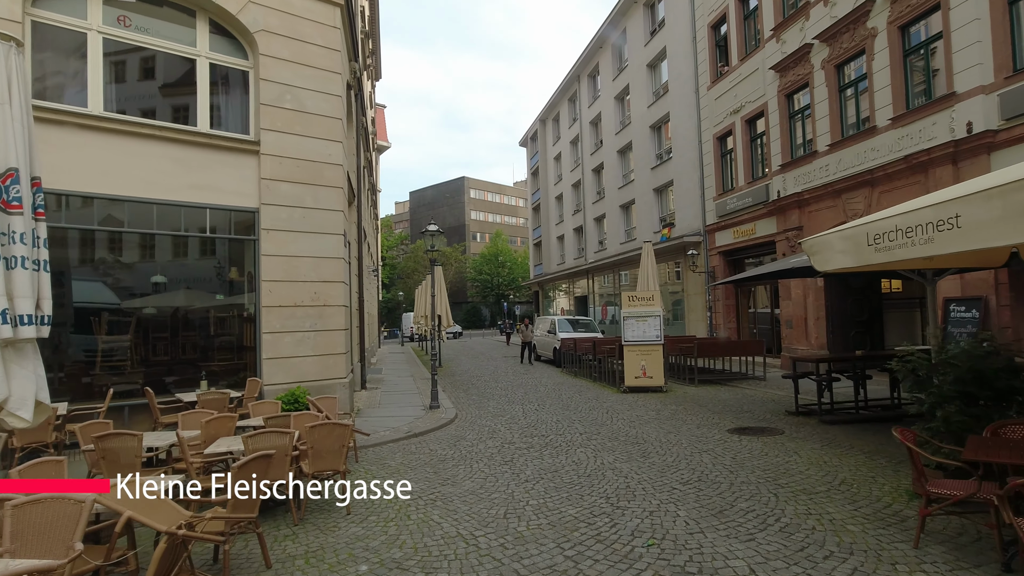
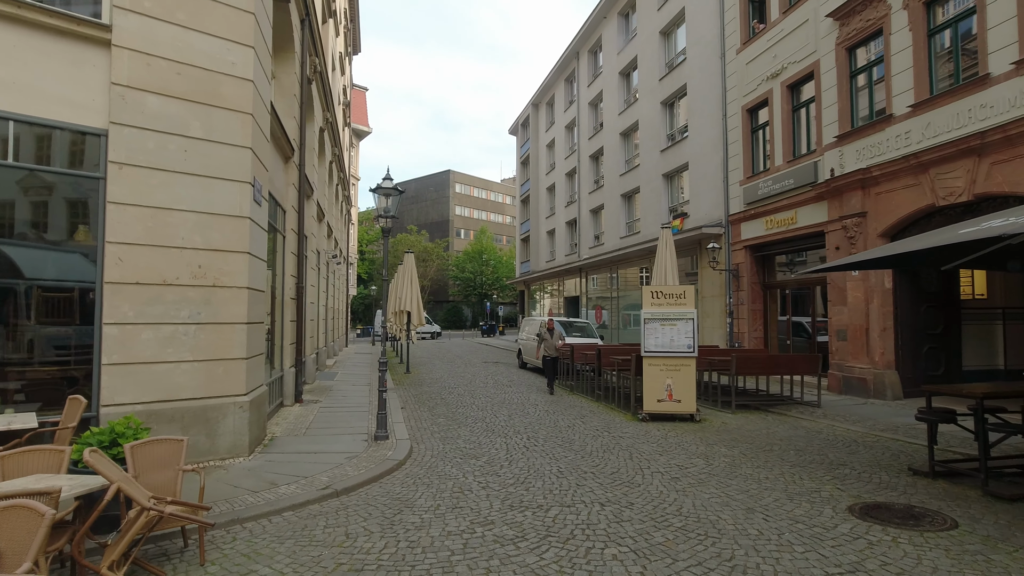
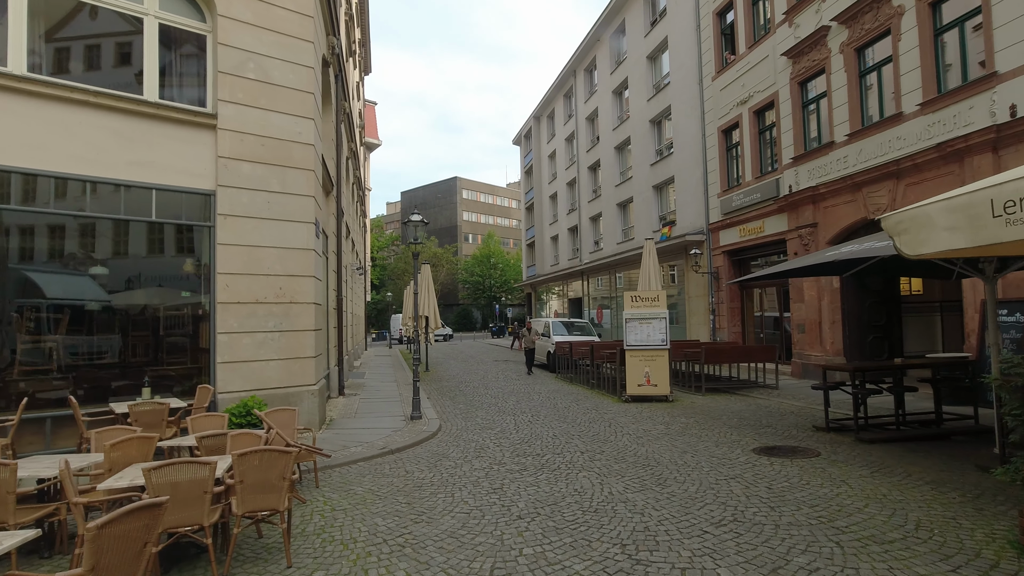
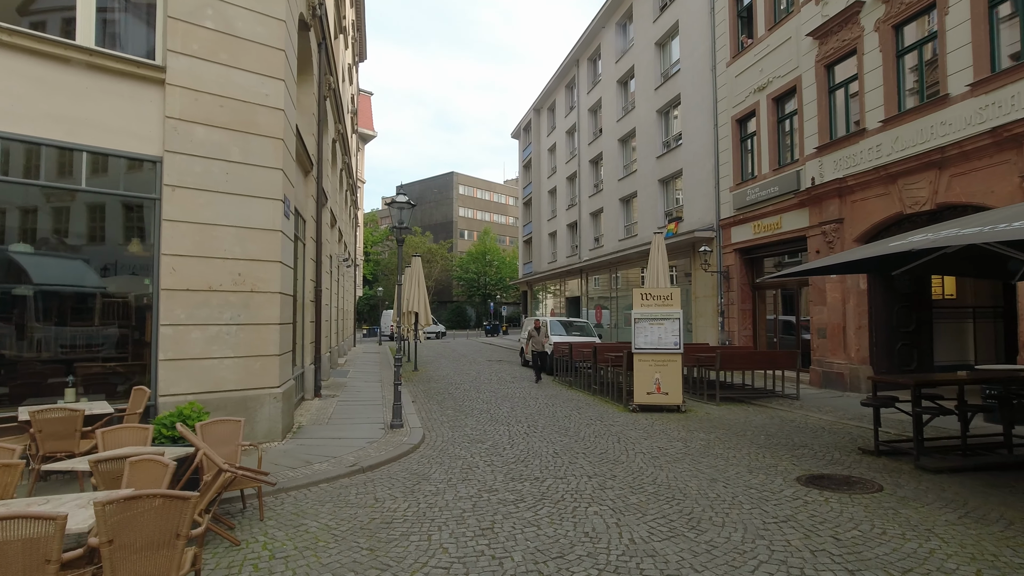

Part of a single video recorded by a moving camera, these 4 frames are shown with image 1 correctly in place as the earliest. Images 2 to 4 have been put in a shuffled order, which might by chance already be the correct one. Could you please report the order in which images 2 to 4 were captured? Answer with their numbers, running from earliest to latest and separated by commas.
3, 4, 2
